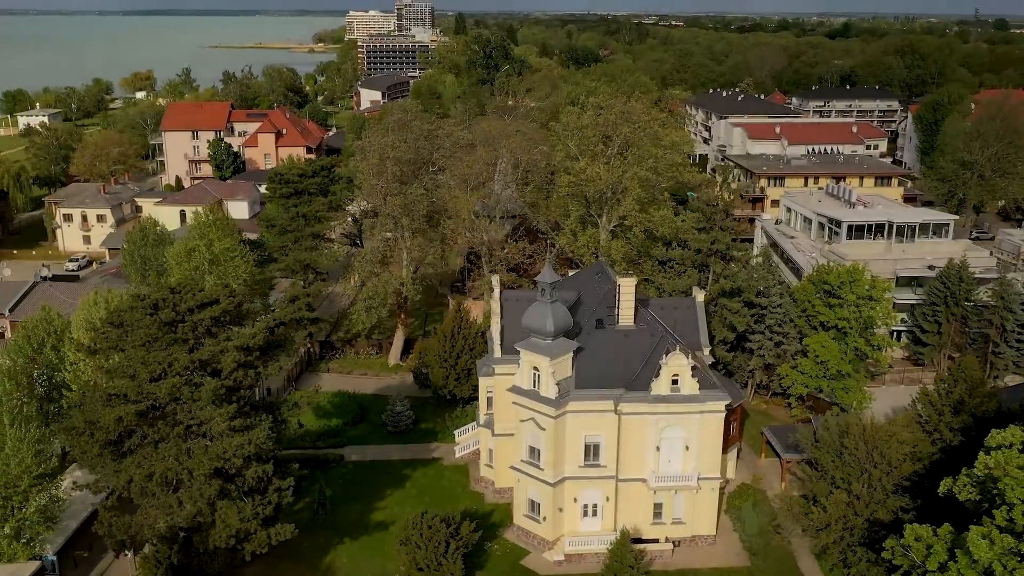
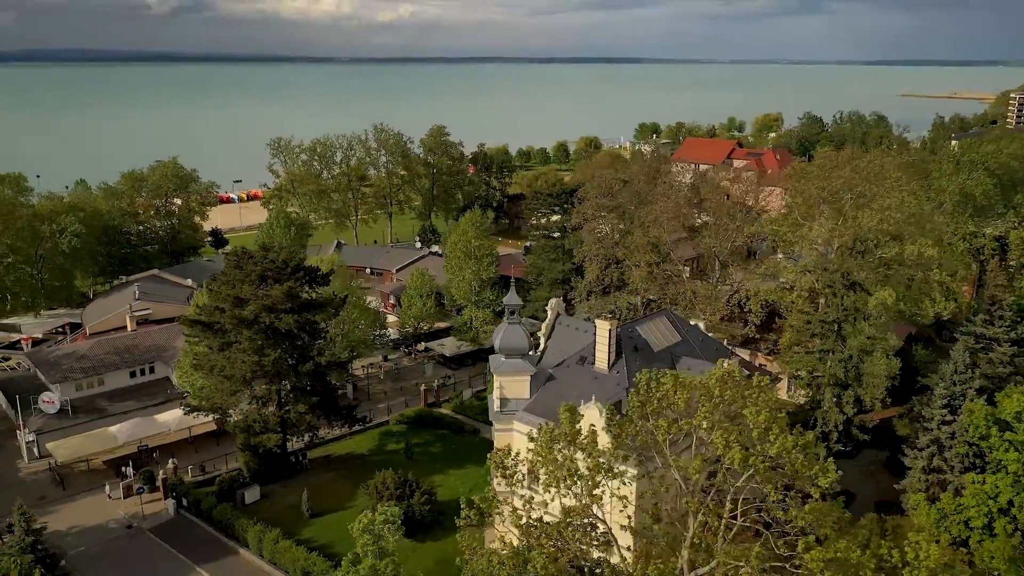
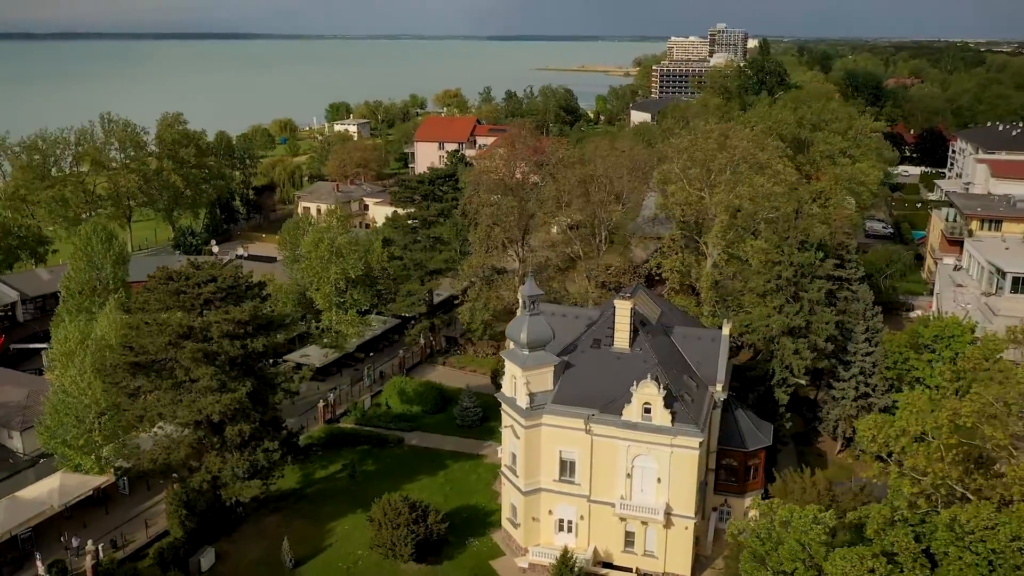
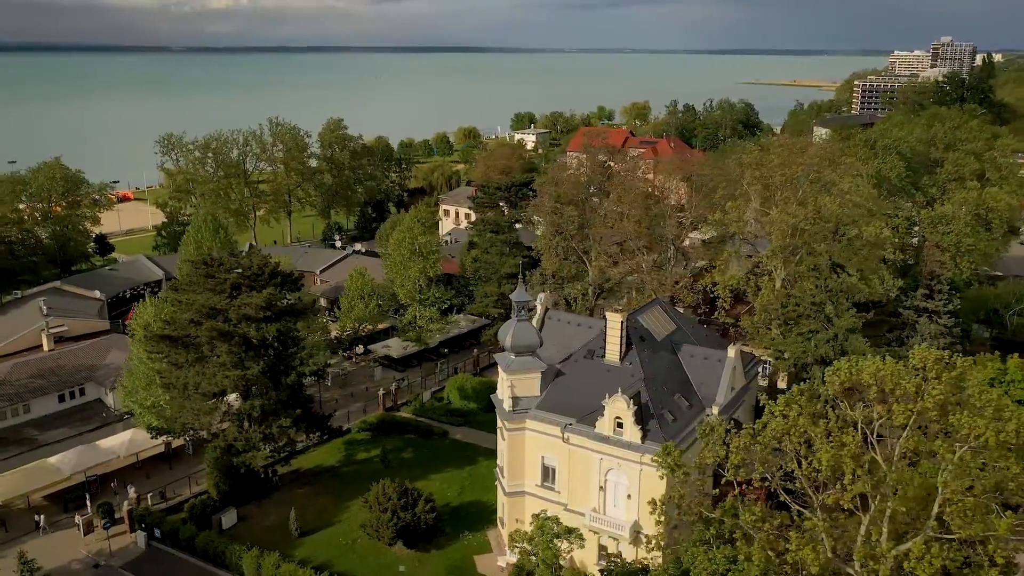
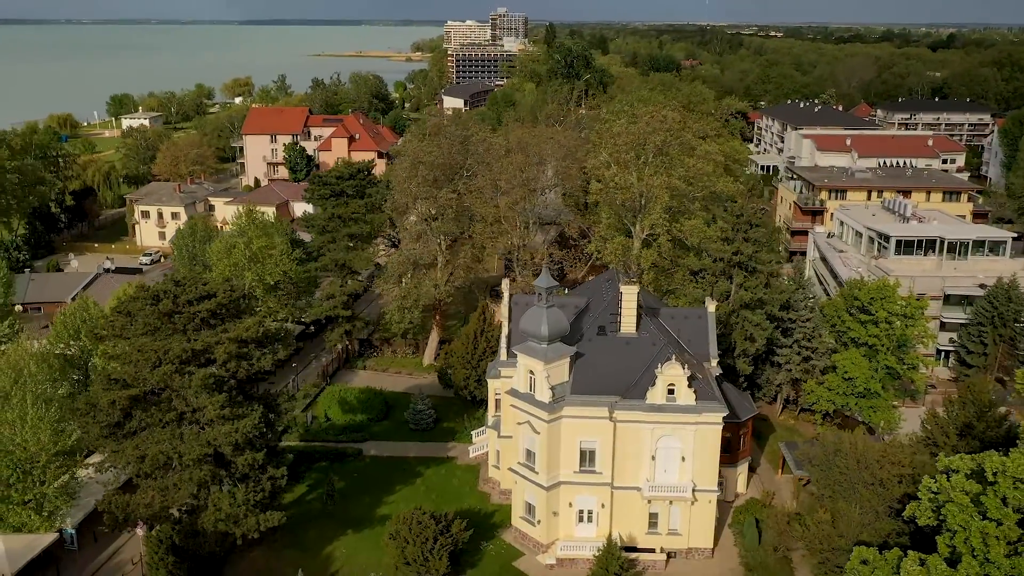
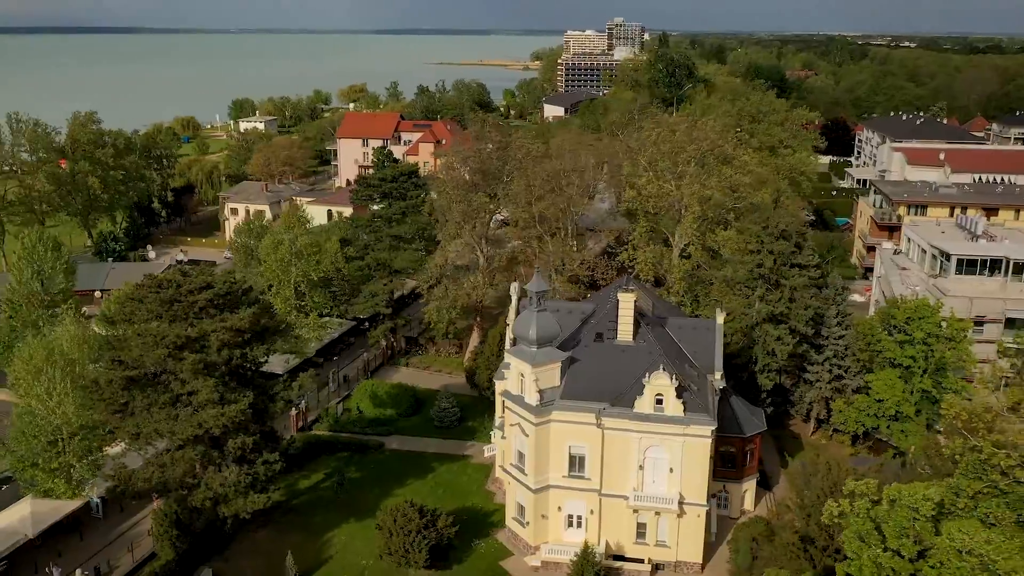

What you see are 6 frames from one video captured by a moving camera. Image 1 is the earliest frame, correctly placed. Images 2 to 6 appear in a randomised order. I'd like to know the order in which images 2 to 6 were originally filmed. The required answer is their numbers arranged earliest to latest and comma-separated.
5, 6, 3, 4, 2
